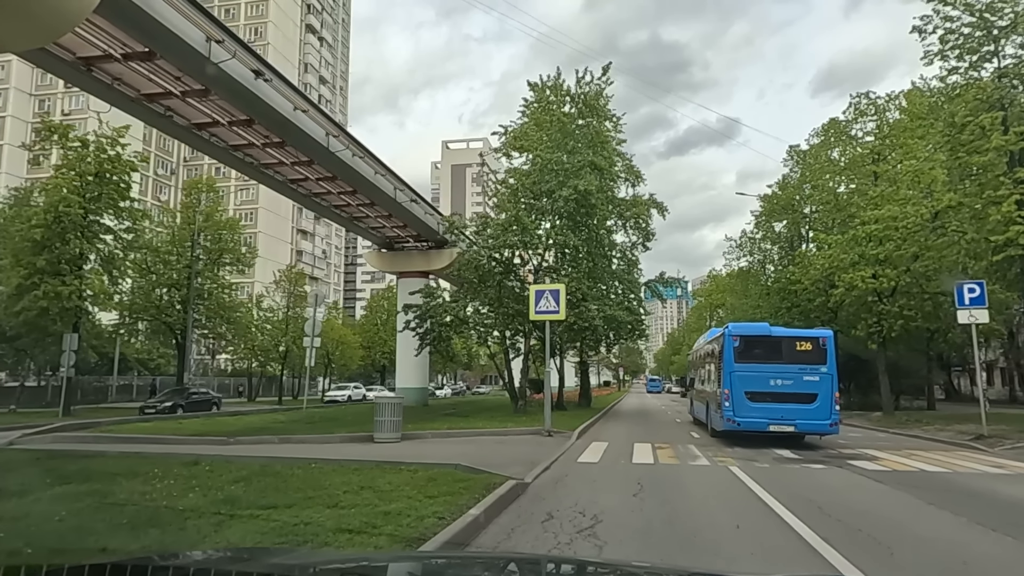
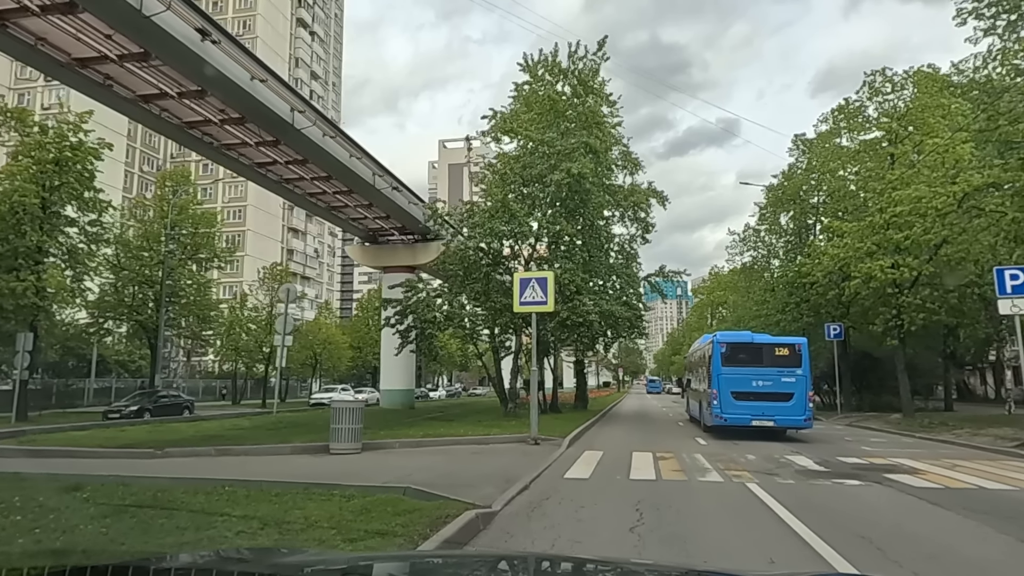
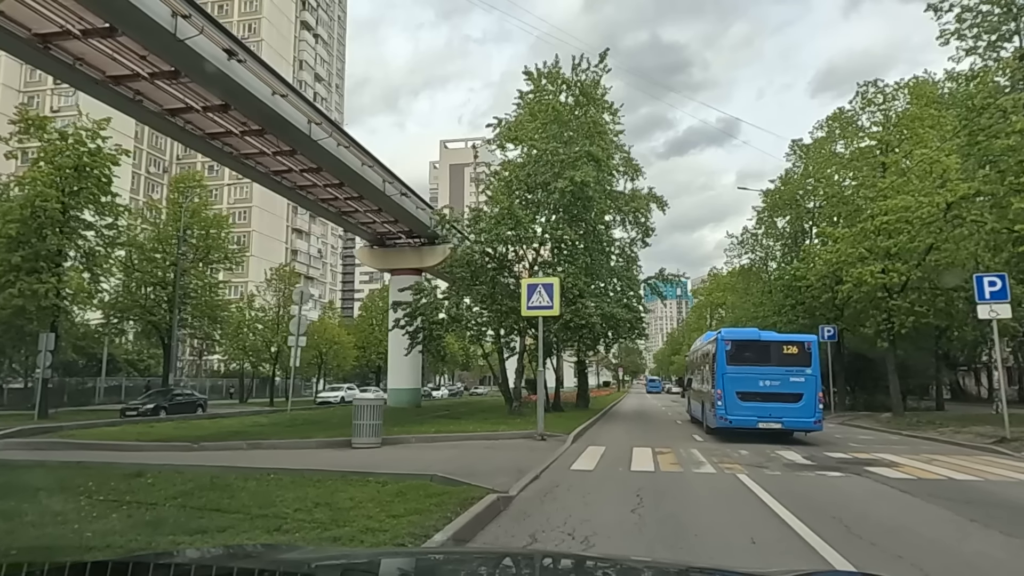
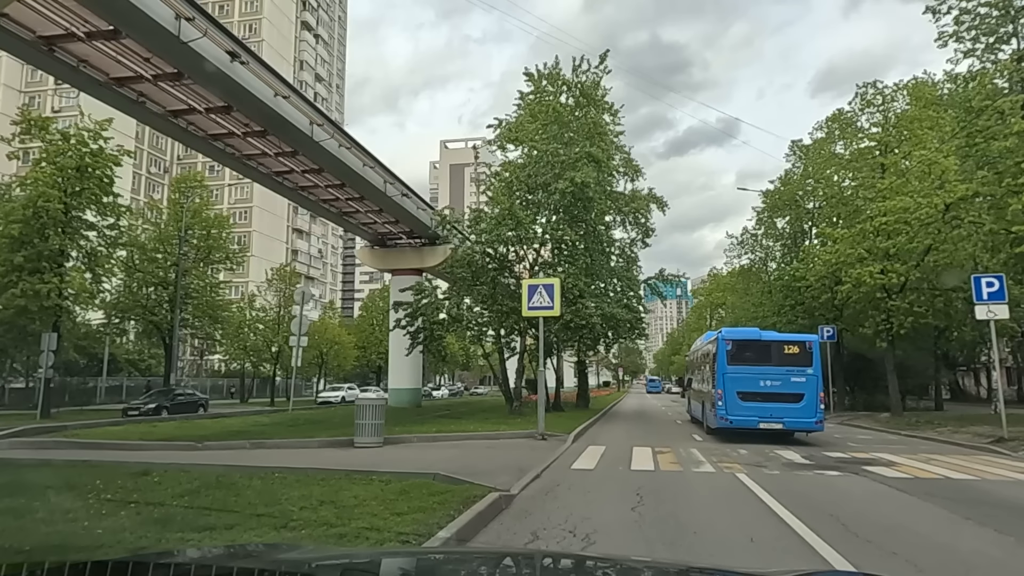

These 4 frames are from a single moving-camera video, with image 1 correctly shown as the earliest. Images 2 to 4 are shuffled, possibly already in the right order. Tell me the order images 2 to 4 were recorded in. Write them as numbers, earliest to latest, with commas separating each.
4, 3, 2
